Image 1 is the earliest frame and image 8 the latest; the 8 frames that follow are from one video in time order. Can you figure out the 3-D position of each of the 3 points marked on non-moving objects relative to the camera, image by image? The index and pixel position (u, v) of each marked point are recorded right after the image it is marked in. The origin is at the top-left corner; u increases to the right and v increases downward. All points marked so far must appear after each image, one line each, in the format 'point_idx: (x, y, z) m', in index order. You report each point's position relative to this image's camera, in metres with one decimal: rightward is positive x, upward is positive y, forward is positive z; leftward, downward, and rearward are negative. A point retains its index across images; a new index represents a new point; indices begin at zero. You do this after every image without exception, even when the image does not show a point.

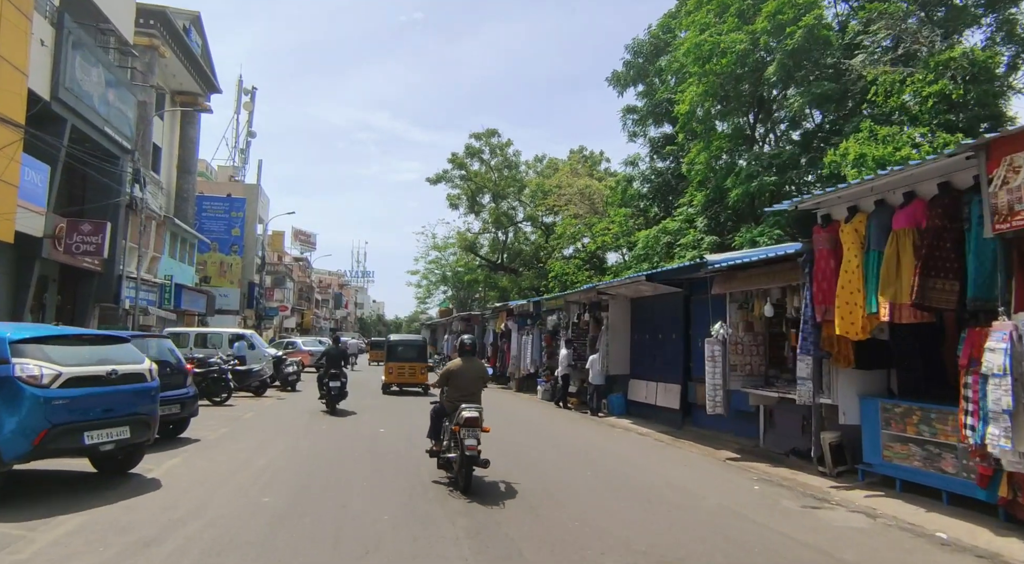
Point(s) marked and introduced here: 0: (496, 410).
0: (-0.4, -3.5, +17.7) m
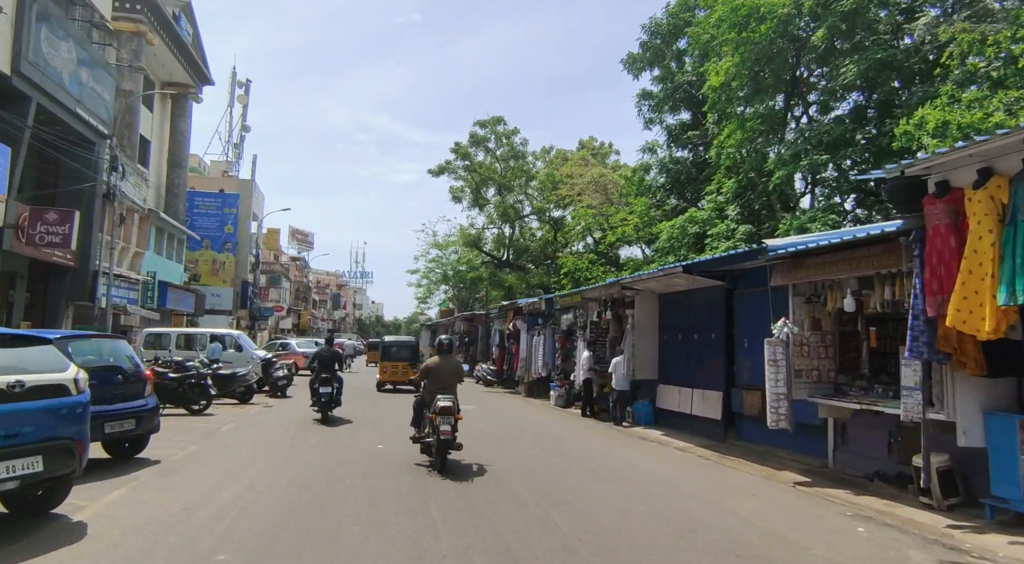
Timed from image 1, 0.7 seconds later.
0: (-0.1, -3.4, +16.0) m
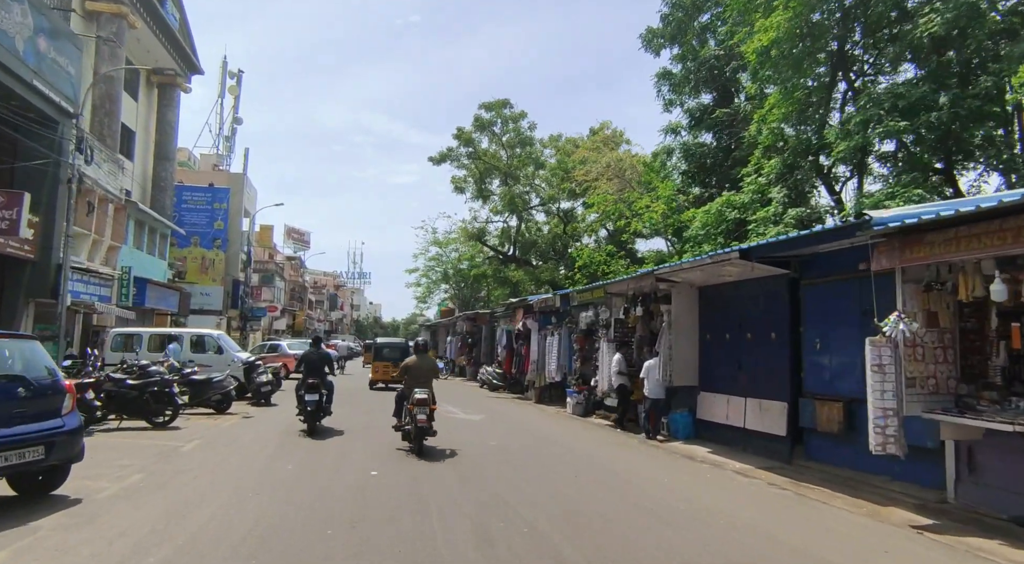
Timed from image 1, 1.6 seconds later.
0: (+0.2, -3.2, +14.0) m
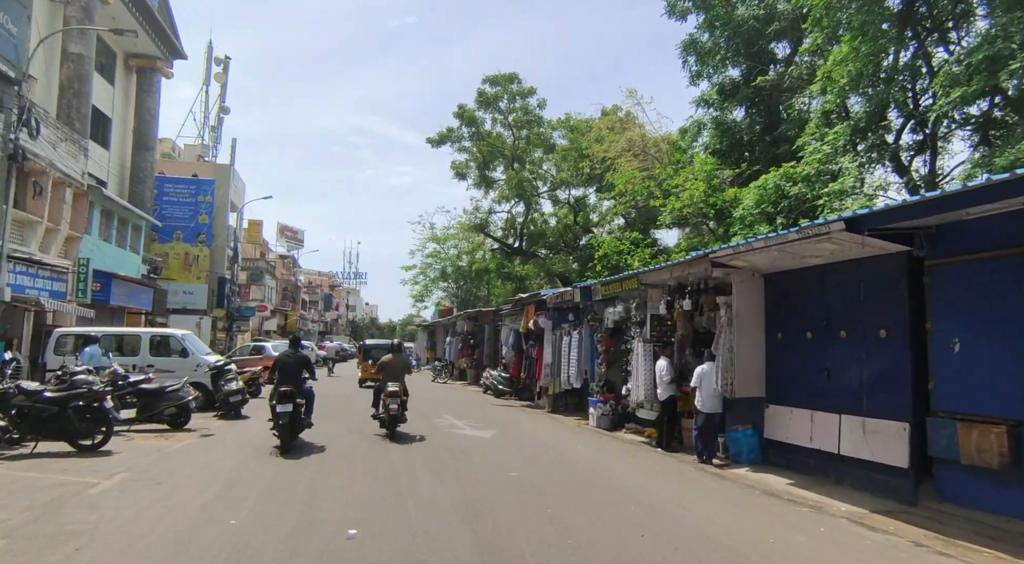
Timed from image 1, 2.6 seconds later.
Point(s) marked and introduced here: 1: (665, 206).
0: (+0.5, -3.0, +11.5) m
1: (+4.3, +2.2, +17.8) m
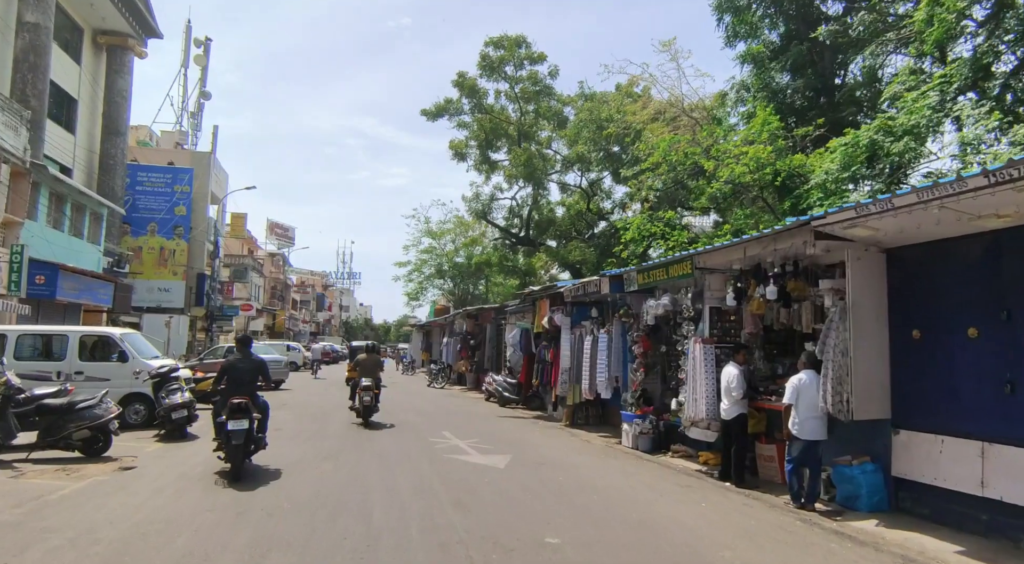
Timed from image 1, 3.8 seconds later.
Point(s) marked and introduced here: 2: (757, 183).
0: (+0.8, -2.7, +8.8) m
1: (+4.5, +2.4, +15.0) m
2: (+5.3, +2.2, +13.6) m
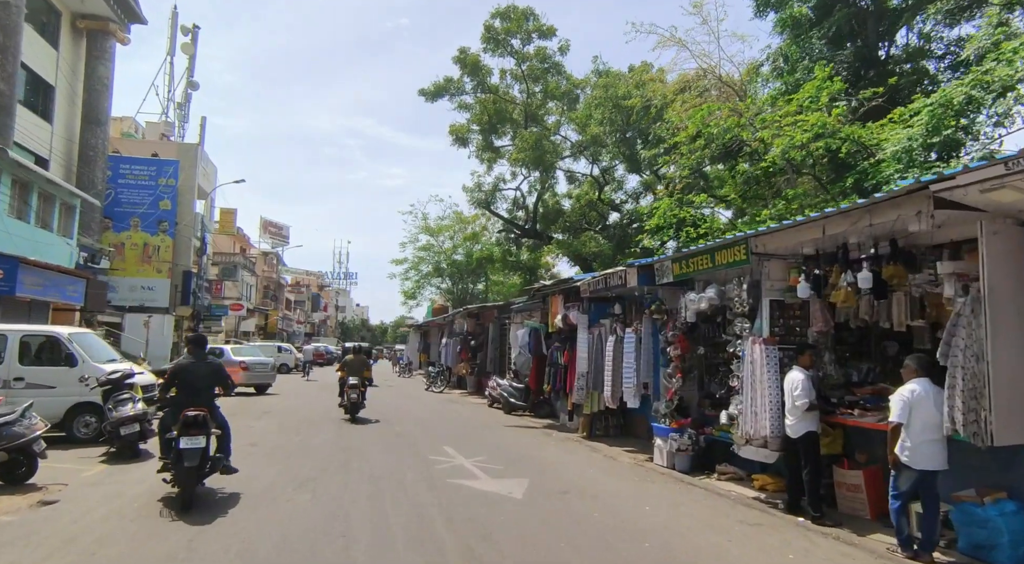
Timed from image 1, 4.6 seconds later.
0: (+1.0, -2.6, +7.1) m
1: (+4.7, +2.6, +13.4) m
2: (+5.5, +2.4, +11.9) m
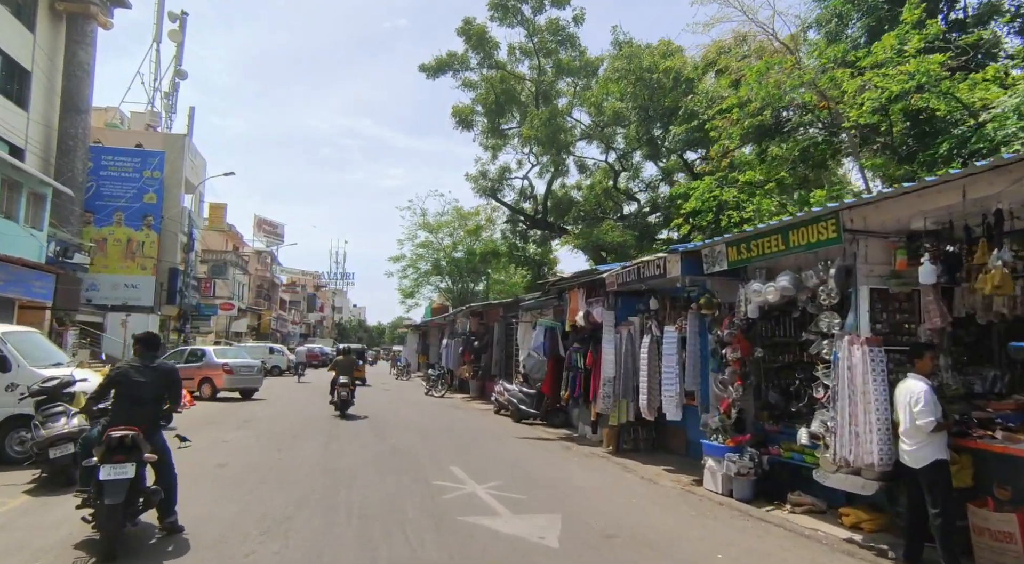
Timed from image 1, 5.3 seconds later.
0: (+1.3, -2.4, +5.3) m
1: (+5.0, +2.7, +11.7) m
2: (+5.8, +2.5, +10.3) m
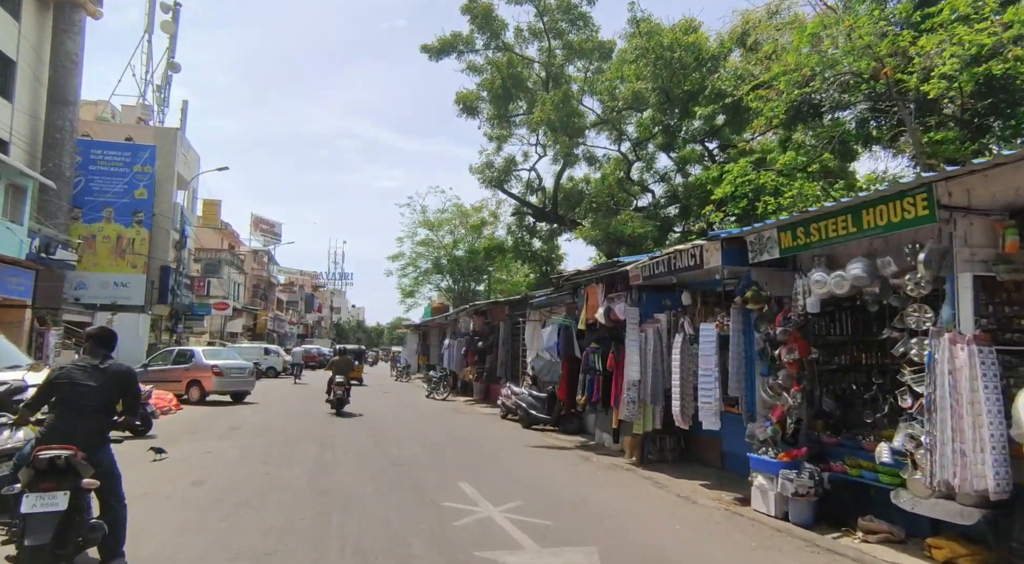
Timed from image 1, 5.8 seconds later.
0: (+1.6, -2.3, +4.3) m
1: (+5.2, +2.8, +10.6) m
2: (+6.0, +2.6, +9.2) m
